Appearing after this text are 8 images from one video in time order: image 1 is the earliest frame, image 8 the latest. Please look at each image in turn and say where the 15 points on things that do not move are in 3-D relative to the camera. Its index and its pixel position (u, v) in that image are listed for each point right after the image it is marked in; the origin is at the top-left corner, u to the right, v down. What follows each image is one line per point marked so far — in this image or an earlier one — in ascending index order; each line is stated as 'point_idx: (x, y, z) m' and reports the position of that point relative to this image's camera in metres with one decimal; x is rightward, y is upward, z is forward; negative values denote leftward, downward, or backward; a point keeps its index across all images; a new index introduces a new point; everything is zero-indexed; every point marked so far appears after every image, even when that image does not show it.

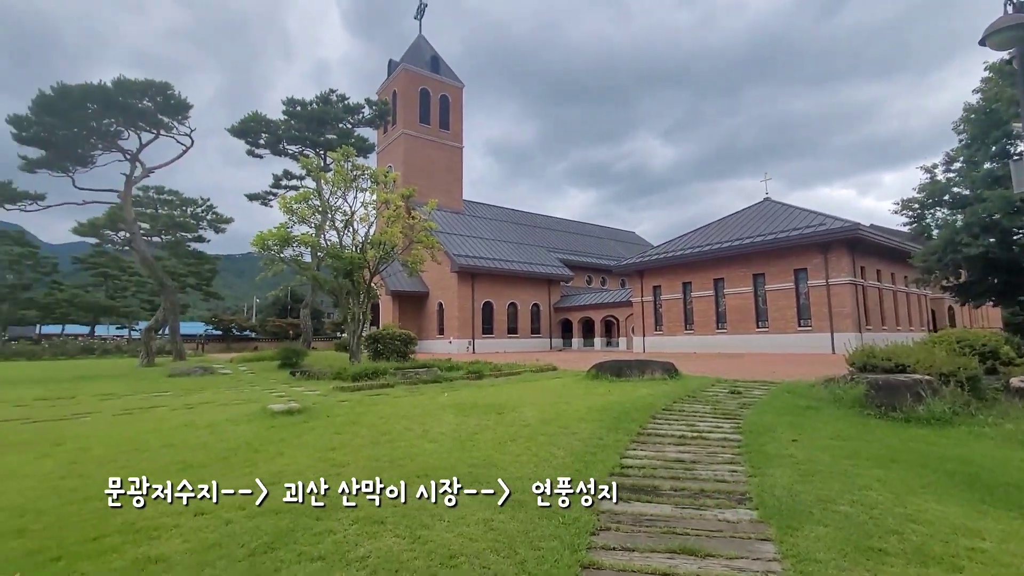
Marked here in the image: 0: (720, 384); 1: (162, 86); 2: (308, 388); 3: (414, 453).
0: (+4.1, -1.9, +9.7) m
1: (-12.3, +7.1, +17.3) m
2: (-4.6, -2.3, +11.1) m
3: (-1.1, -1.8, +5.5) m
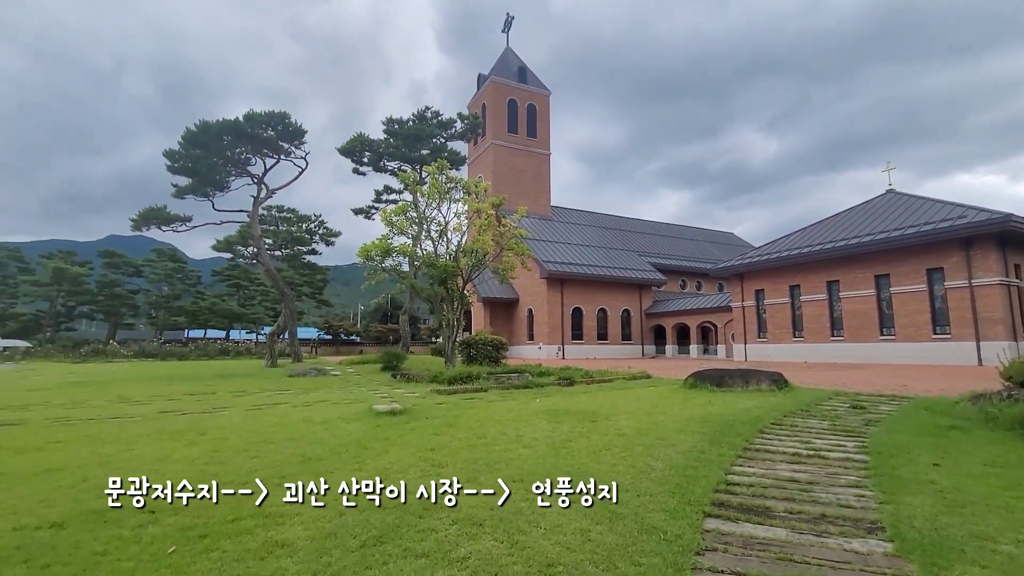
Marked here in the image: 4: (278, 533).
0: (+5.9, -2.0, +8.8) m
1: (-9.1, +6.8, +19.3) m
2: (-2.5, -2.4, +11.7) m
3: (0.0, -1.9, +5.6) m
4: (-1.7, -1.9, +3.7) m
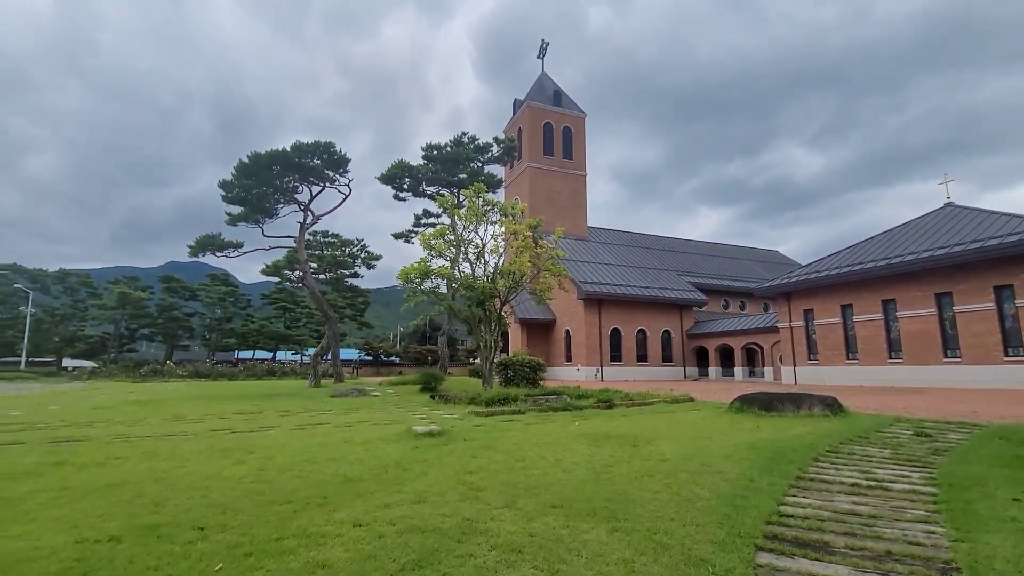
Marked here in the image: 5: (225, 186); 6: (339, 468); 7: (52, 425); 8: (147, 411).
0: (+6.5, -2.3, +8.2) m
1: (-7.6, +5.9, +20.2) m
2: (-1.6, -3.0, +11.8) m
3: (+0.4, -2.2, +5.4) m
4: (-1.4, -2.0, +3.7) m
5: (-11.4, +4.1, +19.5) m
6: (-2.2, -2.3, +6.2) m
7: (-9.7, -2.9, +10.3) m
8: (-9.4, -3.2, +12.6) m
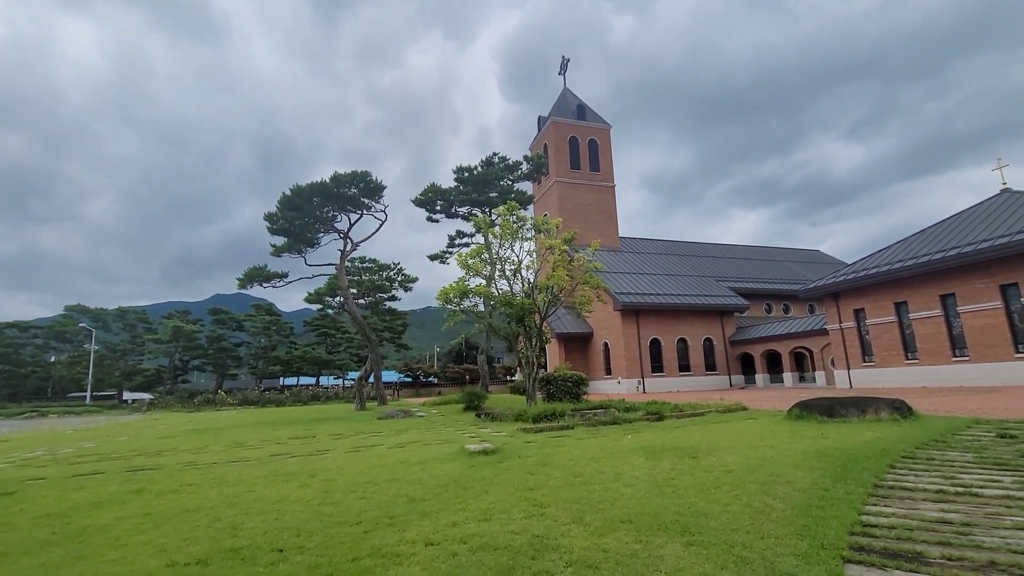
0: (+7.4, -2.2, +7.7) m
1: (-6.3, +4.9, +20.9) m
2: (-0.4, -3.4, +11.8) m
3: (+1.1, -2.3, +5.4) m
4: (-0.9, -2.2, +3.8) m
5: (-10.1, +2.9, +20.4) m
6: (-1.4, -2.6, +6.3) m
7: (-8.6, -3.7, +10.9) m
8: (-8.1, -4.0, +13.1) m
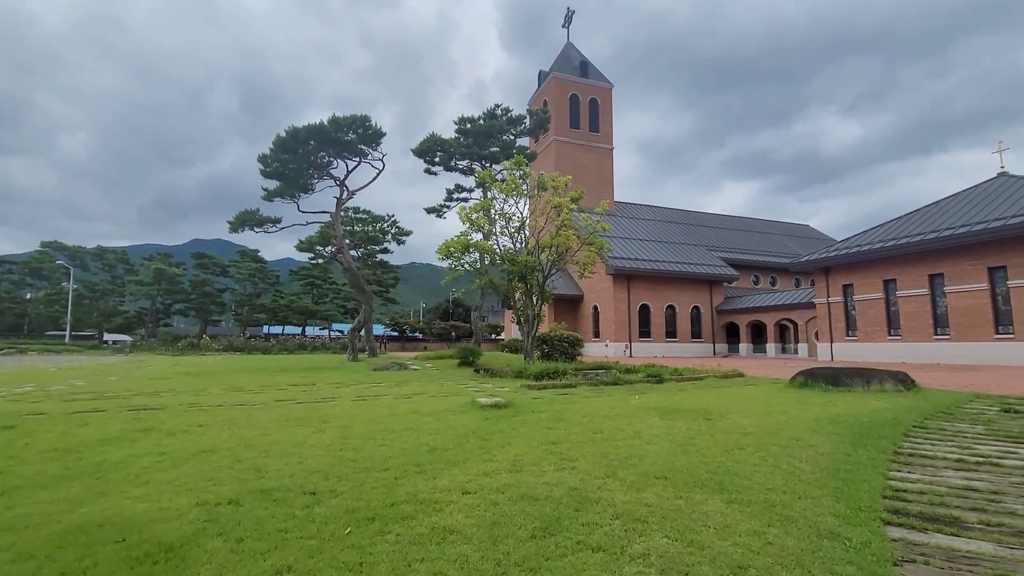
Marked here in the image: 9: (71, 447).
0: (+7.6, -1.8, +7.9) m
1: (-6.1, +6.9, +20.1) m
2: (-0.4, -2.3, +11.8) m
3: (+1.4, -1.8, +5.4) m
4: (-0.5, -1.8, +3.7) m
5: (-9.9, +5.1, +19.6) m
6: (-1.2, -1.9, +6.2) m
7: (-8.6, -2.3, +10.6) m
8: (-8.1, -2.5, +12.9) m
9: (-5.3, -1.9, +5.9) m
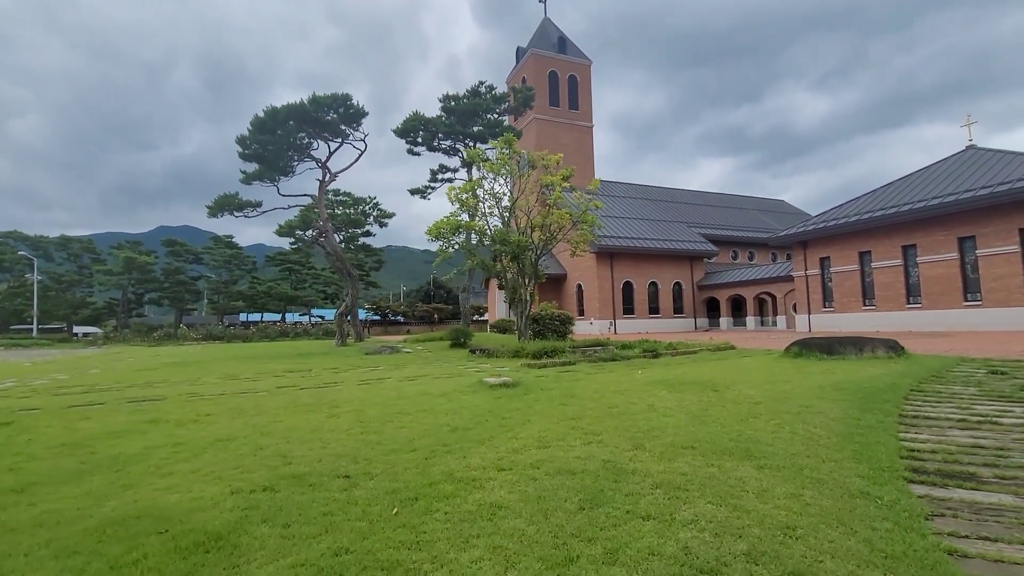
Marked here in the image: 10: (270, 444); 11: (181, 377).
0: (+7.7, -1.3, +8.3) m
1: (-6.7, +7.6, +19.5) m
2: (-0.4, -1.8, +11.9) m
3: (+1.6, -1.5, +5.5) m
4: (-0.2, -1.6, +3.8) m
5: (-10.4, +5.6, +18.9) m
6: (-1.0, -1.7, +6.2) m
7: (-8.5, -2.1, +10.3) m
8: (-8.2, -2.2, +12.6) m
9: (-5.0, -1.8, +5.7) m
10: (-2.6, -1.7, +5.3) m
11: (-7.8, -2.1, +11.5) m
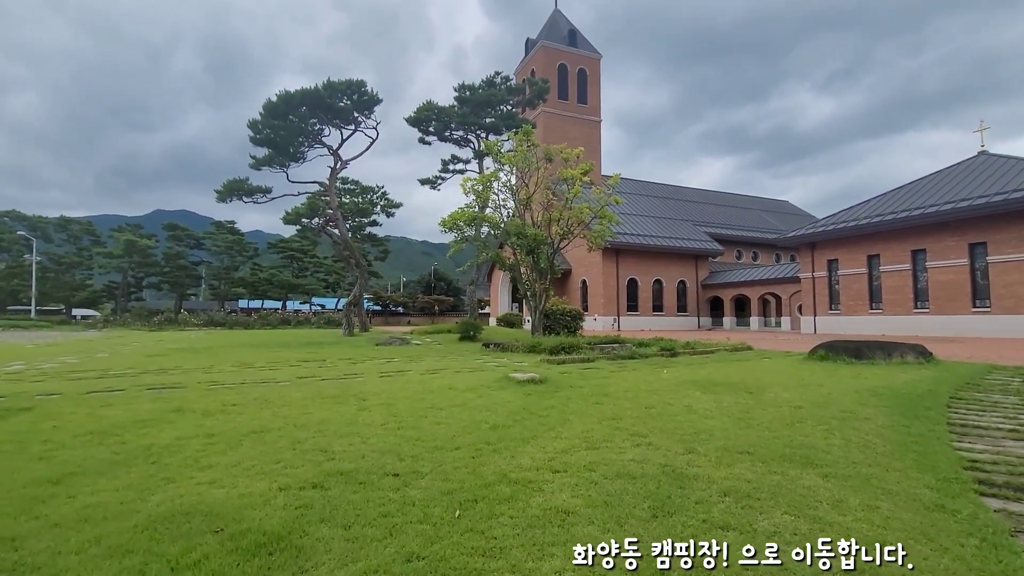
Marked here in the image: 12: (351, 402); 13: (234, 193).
0: (+8.2, -1.4, +8.2) m
1: (-6.1, +8.0, +19.2) m
2: (0.0, -1.7, +11.7) m
3: (+2.1, -1.5, +5.4) m
4: (+0.3, -1.6, +3.6) m
5: (-9.9, +6.1, +18.6) m
6: (-0.5, -1.6, +6.1) m
7: (-8.1, -1.7, +10.2) m
8: (-7.8, -1.8, +12.5) m
9: (-4.6, -1.6, +5.5) m
10: (-2.2, -1.6, +5.2) m
11: (-7.4, -1.8, +11.3) m
12: (-2.3, -1.6, +6.8) m
13: (-11.3, +3.9, +19.9) m
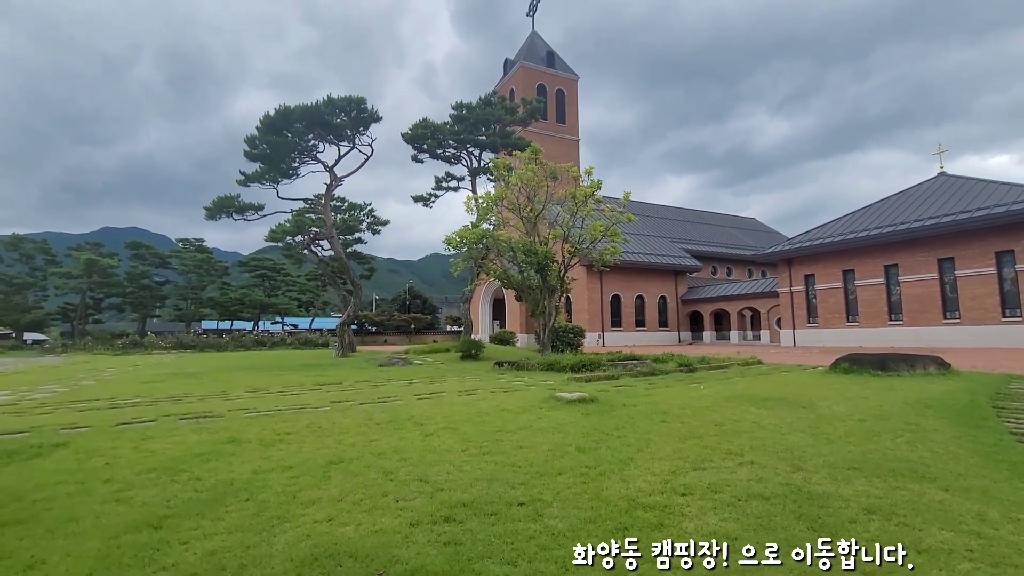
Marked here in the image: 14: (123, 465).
0: (+8.9, -1.6, +8.6) m
1: (-6.1, +7.2, +19.0) m
2: (+0.6, -2.1, +11.6) m
3: (+3.1, -1.7, +5.4) m
4: (+1.4, -1.7, +3.5) m
5: (-9.8, +5.4, +18.1) m
6: (+0.4, -1.8, +6.0) m
7: (-7.4, -2.2, +9.5) m
8: (-7.3, -2.3, +11.8) m
9: (-3.6, -1.8, +5.1) m
10: (-1.2, -1.8, +4.9) m
11: (-6.8, -2.2, +10.7) m
12: (-1.4, -1.9, +6.6) m
13: (-11.4, +3.1, +19.2) m
14: (-4.1, -1.8, +5.1) m
